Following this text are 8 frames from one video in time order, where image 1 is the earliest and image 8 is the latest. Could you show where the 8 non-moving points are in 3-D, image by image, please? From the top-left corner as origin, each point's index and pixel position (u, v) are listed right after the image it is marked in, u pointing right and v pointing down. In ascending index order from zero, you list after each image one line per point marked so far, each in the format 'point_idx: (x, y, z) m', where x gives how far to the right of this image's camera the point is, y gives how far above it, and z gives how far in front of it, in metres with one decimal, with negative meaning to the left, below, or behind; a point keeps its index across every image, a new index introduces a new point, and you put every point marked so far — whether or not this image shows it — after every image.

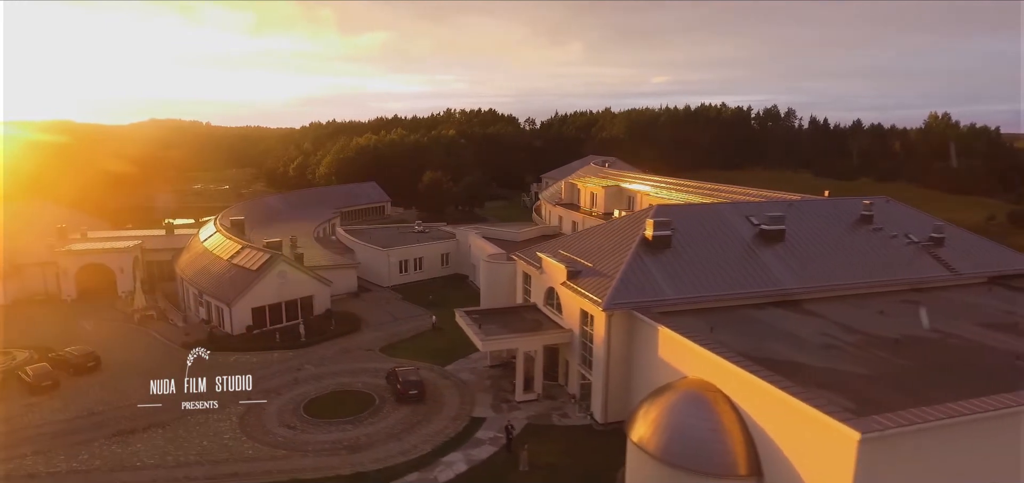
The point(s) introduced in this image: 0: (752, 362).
0: (+6.8, -3.5, +18.0) m
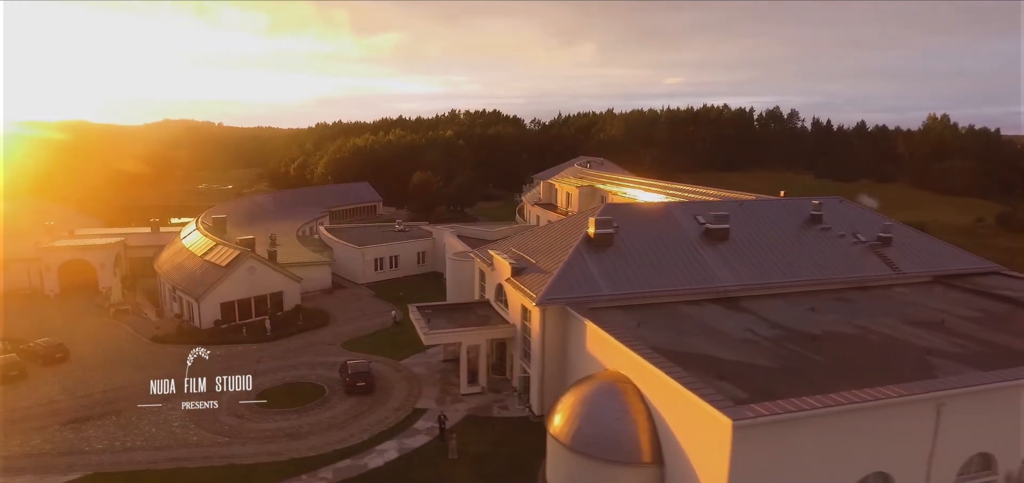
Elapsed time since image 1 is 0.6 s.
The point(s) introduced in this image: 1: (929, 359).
0: (+4.5, -3.4, +18.7) m
1: (+12.5, -3.5, +18.8) m
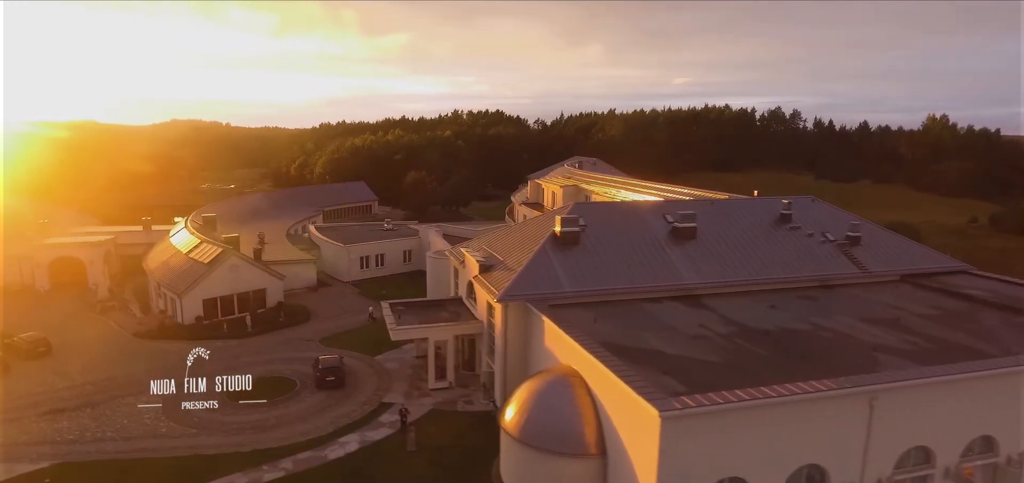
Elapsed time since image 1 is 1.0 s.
0: (+3.1, -3.3, +19.1) m
1: (+11.1, -3.5, +19.2) m
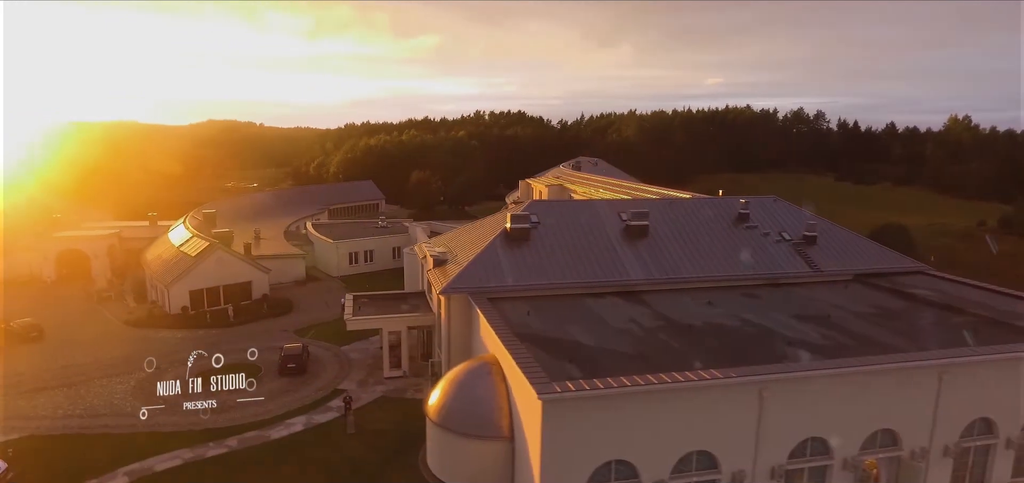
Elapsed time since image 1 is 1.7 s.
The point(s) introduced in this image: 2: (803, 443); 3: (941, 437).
0: (+0.6, -3.1, +20.0) m
1: (+8.6, -3.4, +19.7) m
2: (+8.1, -5.6, +17.5) m
3: (+12.6, -5.7, +18.5) m
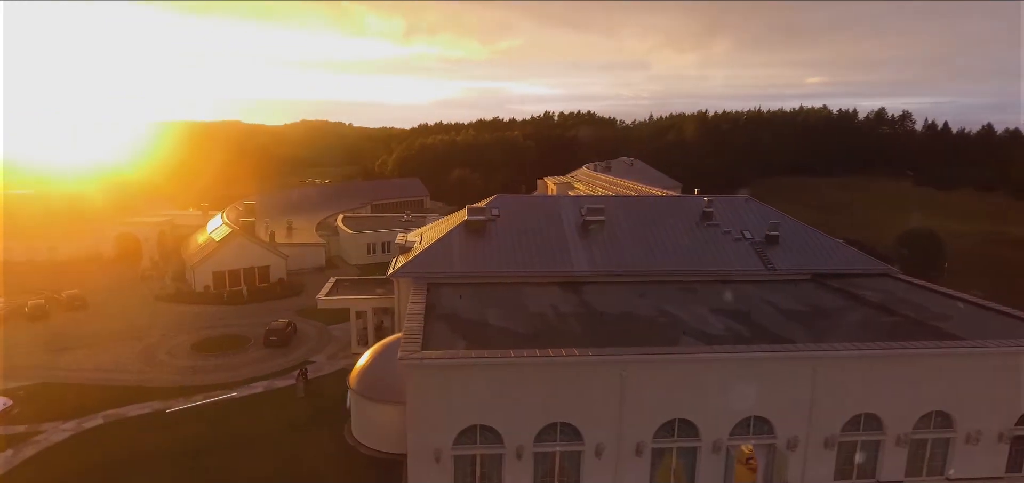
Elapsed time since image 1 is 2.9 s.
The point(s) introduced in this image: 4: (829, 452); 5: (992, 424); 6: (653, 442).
0: (-2.4, -2.7, +22.0) m
1: (+5.5, -3.2, +20.7) m
2: (+4.7, -5.4, +18.6) m
3: (+9.3, -5.6, +19.0) m
4: (+9.6, -6.4, +19.1) m
5: (+14.9, -5.7, +19.6) m
6: (+4.2, -5.9, +18.5) m
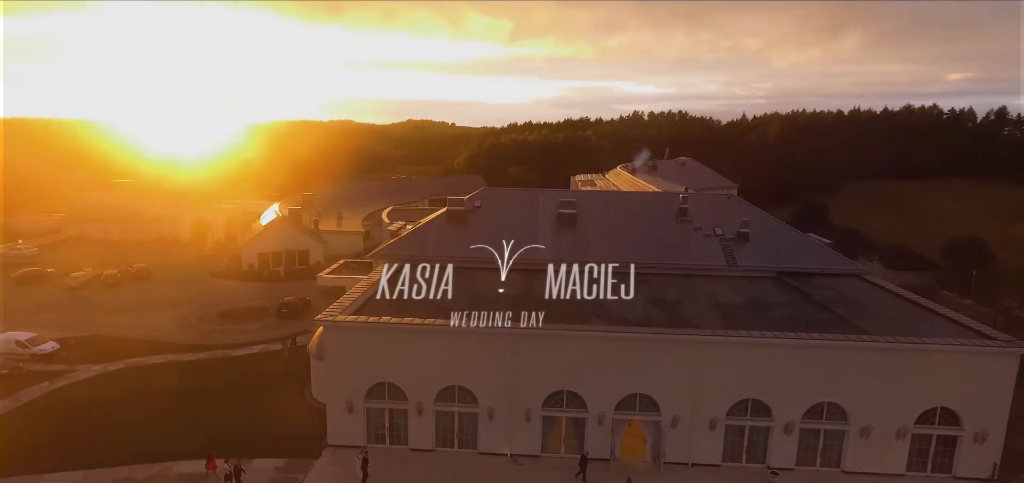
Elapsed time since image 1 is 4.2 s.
0: (-4.8, -2.1, +24.9) m
1: (+2.8, -2.8, +22.3) m
2: (+1.6, -5.0, +20.4) m
3: (+6.1, -5.3, +20.1) m
4: (+6.5, -6.2, +20.1) m
5: (+11.8, -5.6, +19.8) m
6: (+1.0, -5.5, +20.4) m
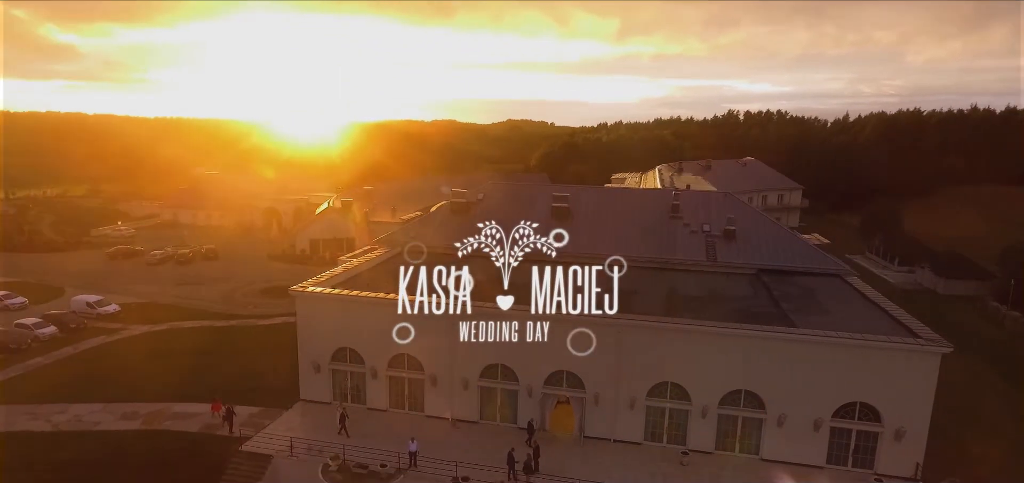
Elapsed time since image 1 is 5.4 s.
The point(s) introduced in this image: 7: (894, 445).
0: (-6.0, -1.5, +27.9) m
1: (+1.0, -2.4, +24.2) m
2: (-0.6, -4.5, +22.5) m
3: (+3.8, -5.0, +21.4) m
4: (+4.2, -5.9, +21.4) m
5: (+9.4, -5.4, +20.2) m
6: (-1.2, -5.0, +22.6) m
7: (+12.0, -6.4, +19.7) m
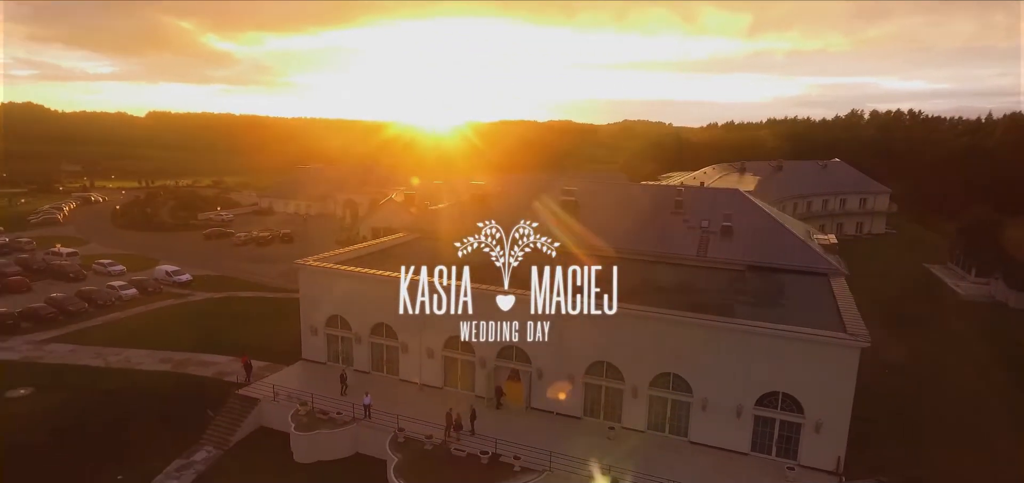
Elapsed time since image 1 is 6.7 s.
0: (-6.5, -0.7, +31.2) m
1: (-0.2, -1.9, +26.3) m
2: (-2.2, -3.9, +24.9) m
3: (+2.0, -4.6, +23.1) m
4: (+2.3, -5.4, +23.0) m
5: (+7.2, -5.2, +20.9) m
6: (-2.7, -4.4, +25.1) m
7: (+9.7, -6.2, +20.0) m
